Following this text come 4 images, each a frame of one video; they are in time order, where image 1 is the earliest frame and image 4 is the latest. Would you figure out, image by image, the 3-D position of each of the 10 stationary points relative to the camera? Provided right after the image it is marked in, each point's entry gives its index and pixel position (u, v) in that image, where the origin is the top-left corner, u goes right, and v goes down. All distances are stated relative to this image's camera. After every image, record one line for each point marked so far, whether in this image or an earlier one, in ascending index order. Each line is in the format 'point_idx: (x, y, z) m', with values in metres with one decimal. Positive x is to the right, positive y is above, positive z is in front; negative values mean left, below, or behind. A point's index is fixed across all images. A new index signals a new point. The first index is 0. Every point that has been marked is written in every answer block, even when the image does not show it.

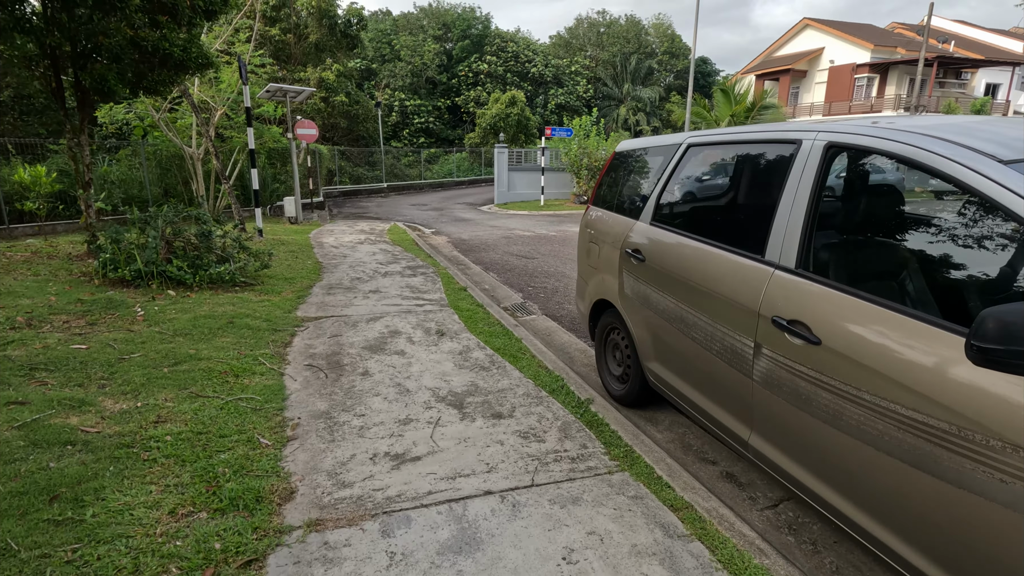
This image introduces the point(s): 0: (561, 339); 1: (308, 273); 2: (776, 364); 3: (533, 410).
0: (+0.5, -0.5, +5.5) m
1: (-2.9, +0.2, +7.7) m
2: (+1.2, -0.3, +2.4) m
3: (+0.1, -0.8, +3.6) m
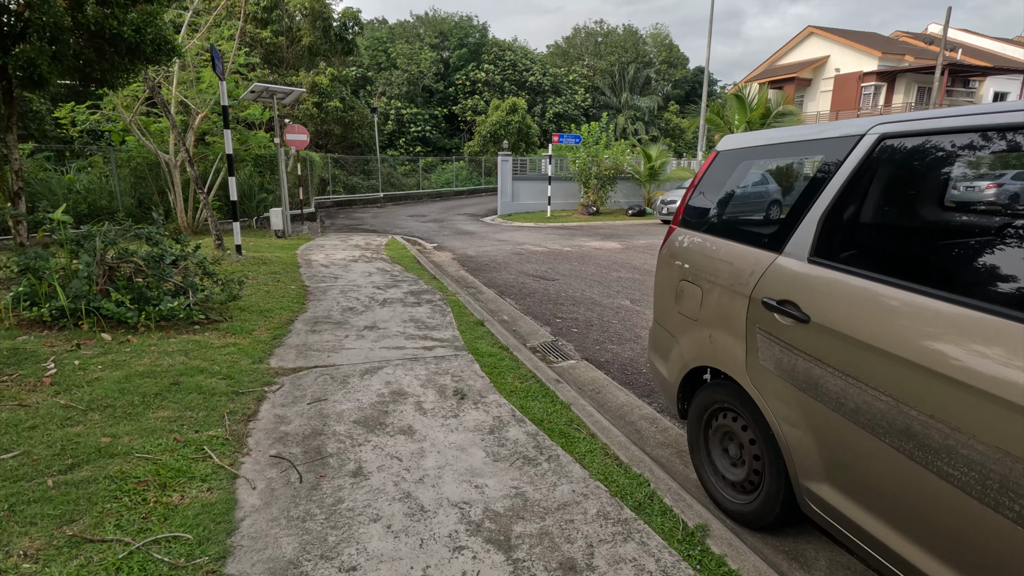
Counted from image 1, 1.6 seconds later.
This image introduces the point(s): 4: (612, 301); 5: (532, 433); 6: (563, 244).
0: (+0.8, -0.9, +4.1) m
1: (-2.6, -0.2, +6.4) m
2: (+1.5, -0.6, +1.1) m
3: (+0.5, -1.1, +2.3) m
4: (+1.4, -0.2, +7.4) m
5: (+0.1, -0.9, +3.4) m
6: (+1.2, +1.1, +12.9) m
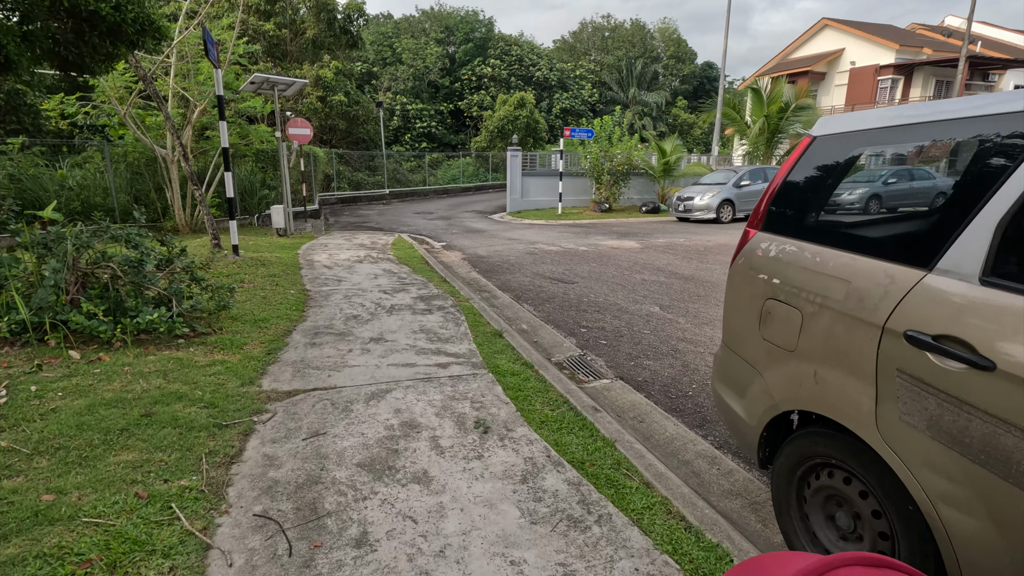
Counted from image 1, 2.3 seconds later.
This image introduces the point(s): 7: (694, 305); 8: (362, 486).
0: (+1.0, -0.9, +3.5) m
1: (-2.4, -0.2, +5.8) m
2: (+1.7, -0.7, +0.5) m
3: (+0.7, -1.2, +1.7) m
4: (+1.6, -0.2, +6.8) m
5: (+0.3, -1.0, +2.8) m
6: (+1.5, +1.0, +12.3) m
7: (+2.3, -0.2, +6.8) m
8: (-0.8, -1.0, +2.7) m
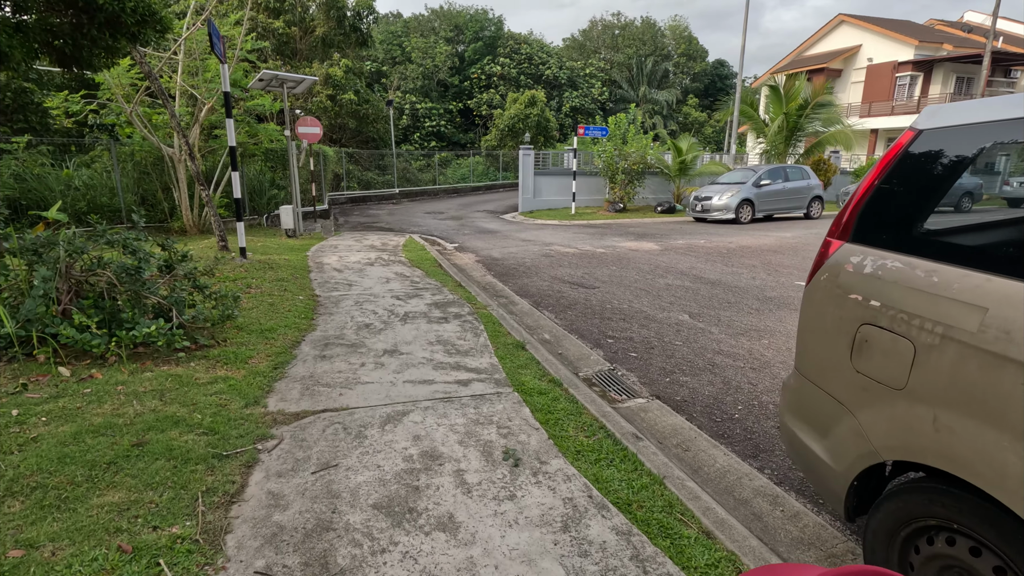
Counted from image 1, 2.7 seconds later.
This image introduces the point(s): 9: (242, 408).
0: (+1.2, -1.0, +3.2) m
1: (-2.2, -0.3, +5.5) m
2: (+1.8, -0.8, +0.1) m
3: (+0.8, -1.3, +1.3) m
4: (+1.8, -0.3, +6.4) m
5: (+0.5, -1.1, +2.4) m
6: (+1.8, +1.0, +11.9) m
7: (+2.6, -0.3, +6.4) m
8: (-0.6, -1.1, +2.4) m
9: (-1.7, -0.8, +3.5) m
